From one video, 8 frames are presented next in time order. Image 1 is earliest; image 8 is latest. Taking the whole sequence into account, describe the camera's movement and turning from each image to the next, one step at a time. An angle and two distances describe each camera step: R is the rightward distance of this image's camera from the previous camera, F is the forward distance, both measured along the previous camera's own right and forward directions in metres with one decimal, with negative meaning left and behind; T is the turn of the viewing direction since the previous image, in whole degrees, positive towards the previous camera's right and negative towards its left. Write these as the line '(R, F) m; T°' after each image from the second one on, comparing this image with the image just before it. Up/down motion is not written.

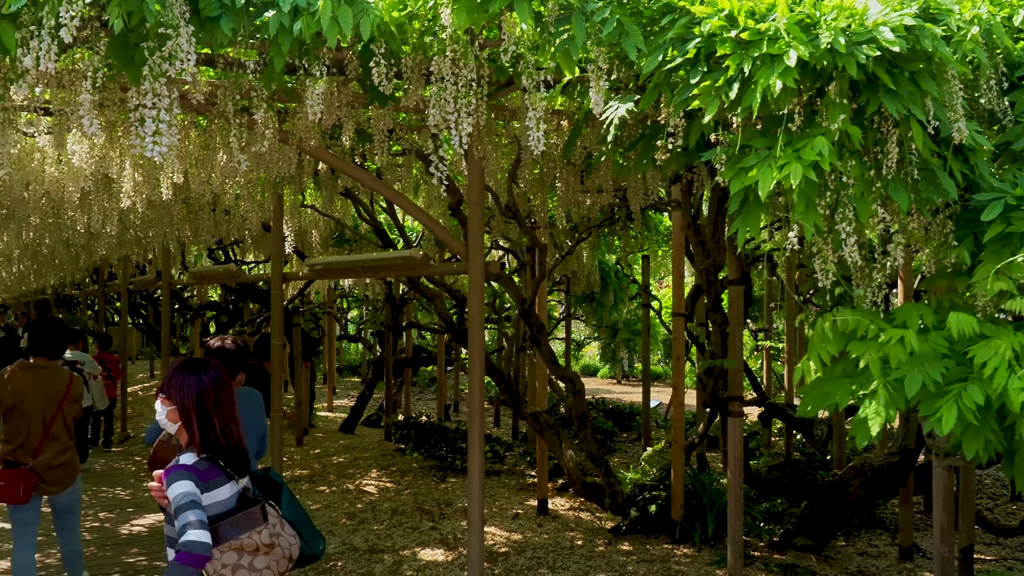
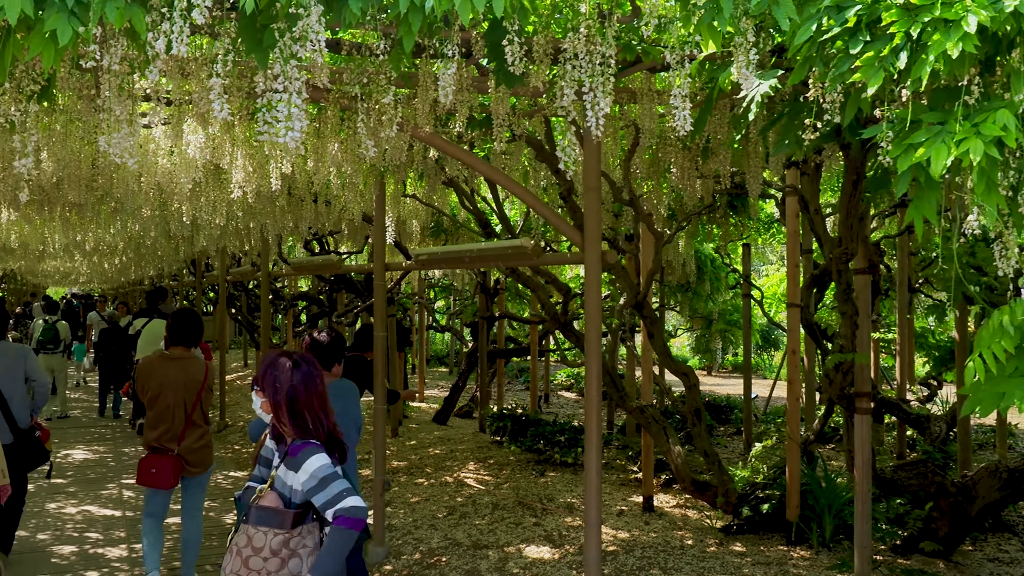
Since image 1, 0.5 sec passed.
(-0.1, +0.1) m; -5°
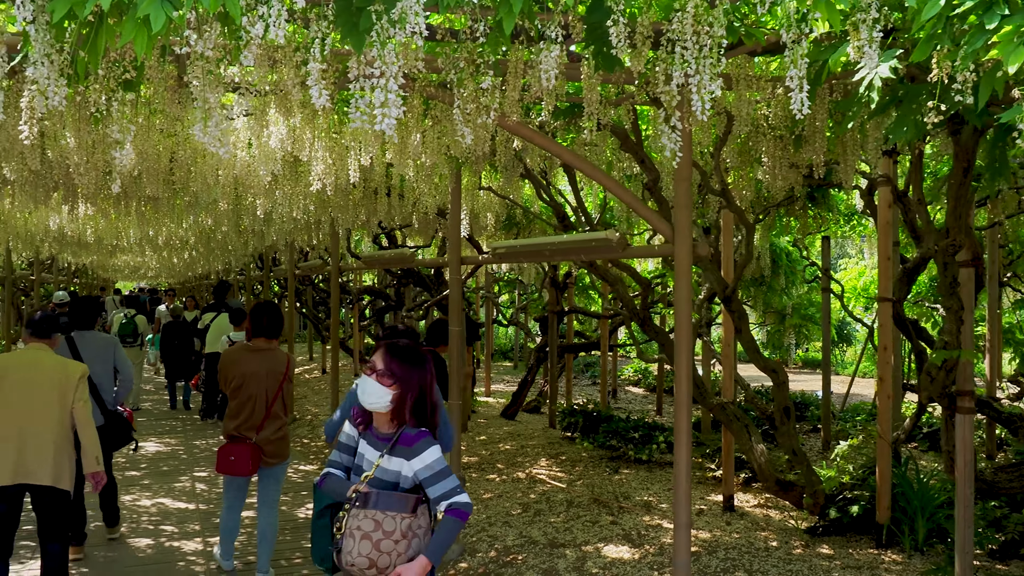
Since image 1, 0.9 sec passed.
(-0.1, +0.1) m; -3°
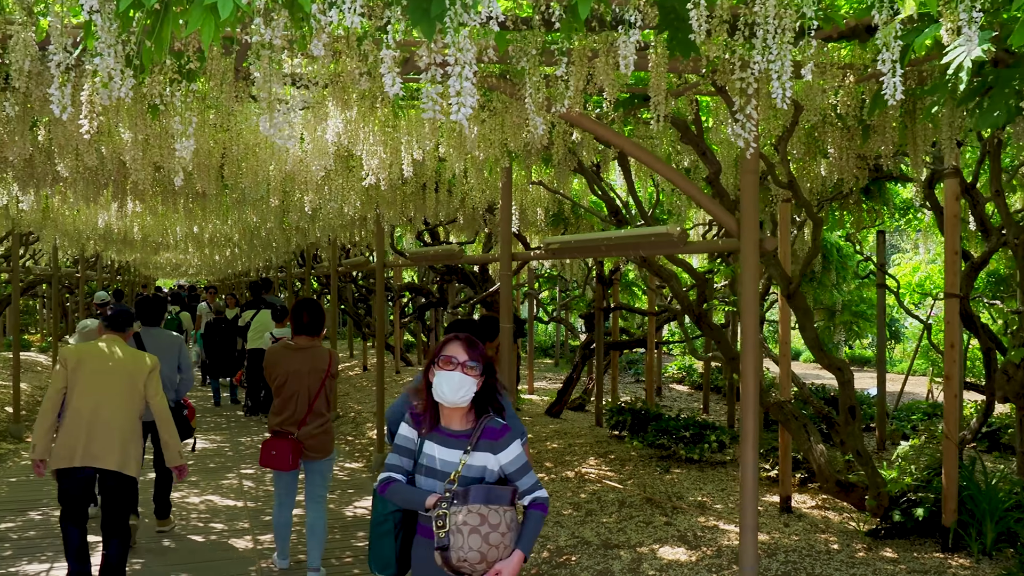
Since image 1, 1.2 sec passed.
(-0.1, +0.1) m; -2°
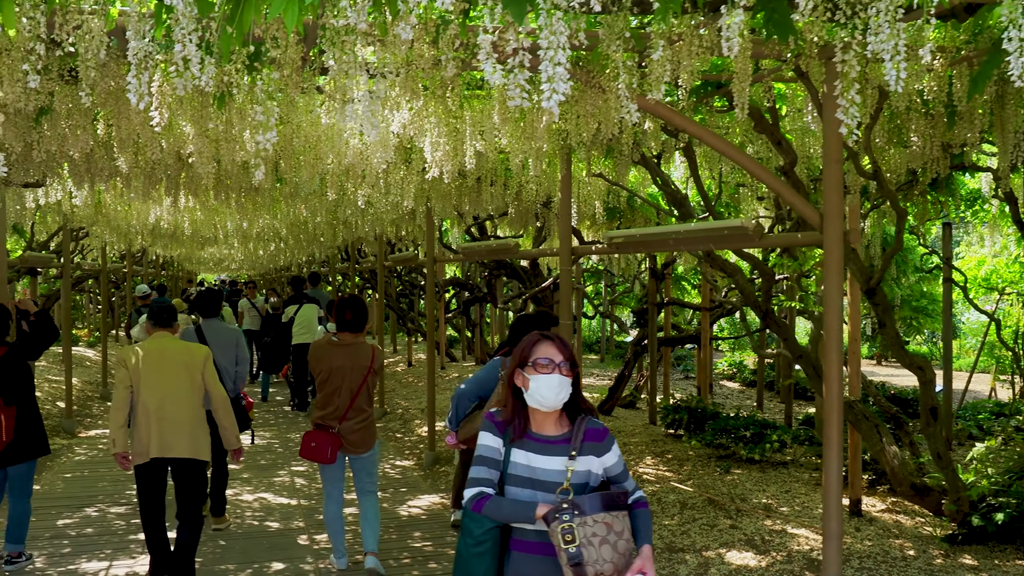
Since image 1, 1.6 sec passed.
(-0.1, +0.1) m; -2°
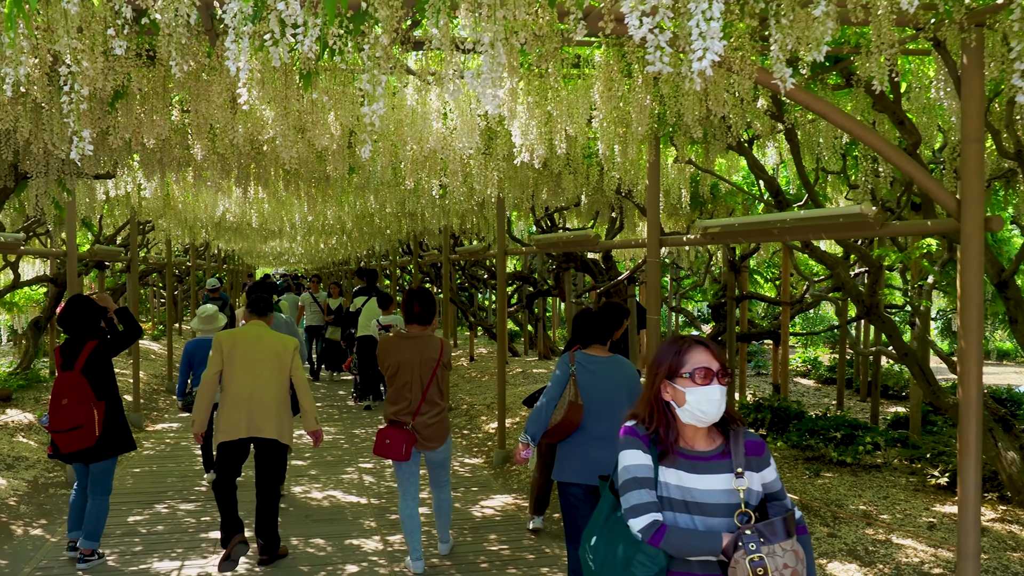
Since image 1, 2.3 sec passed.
(-0.1, +0.2) m; -3°
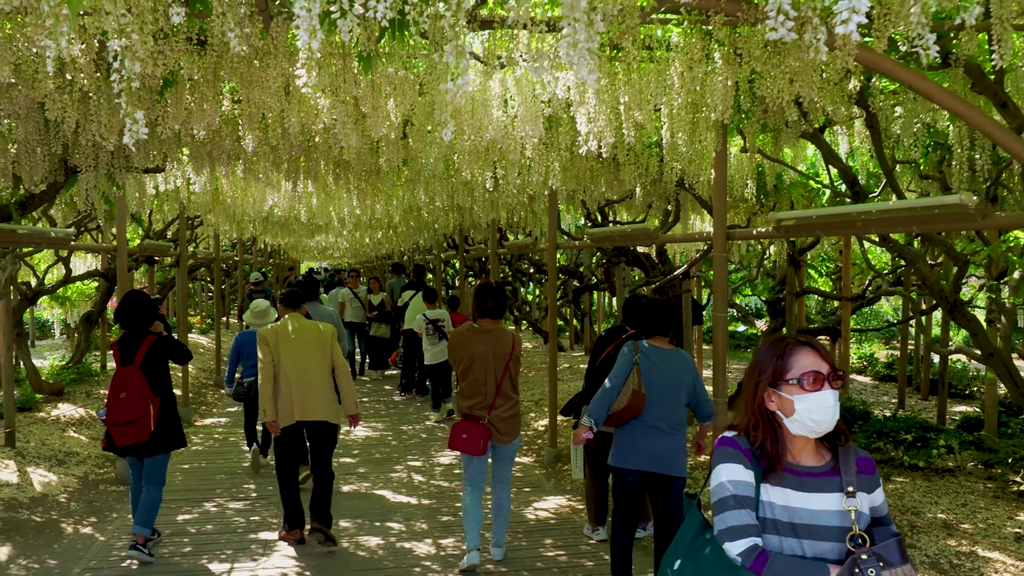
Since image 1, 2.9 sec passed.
(-0.1, +0.2) m; -3°
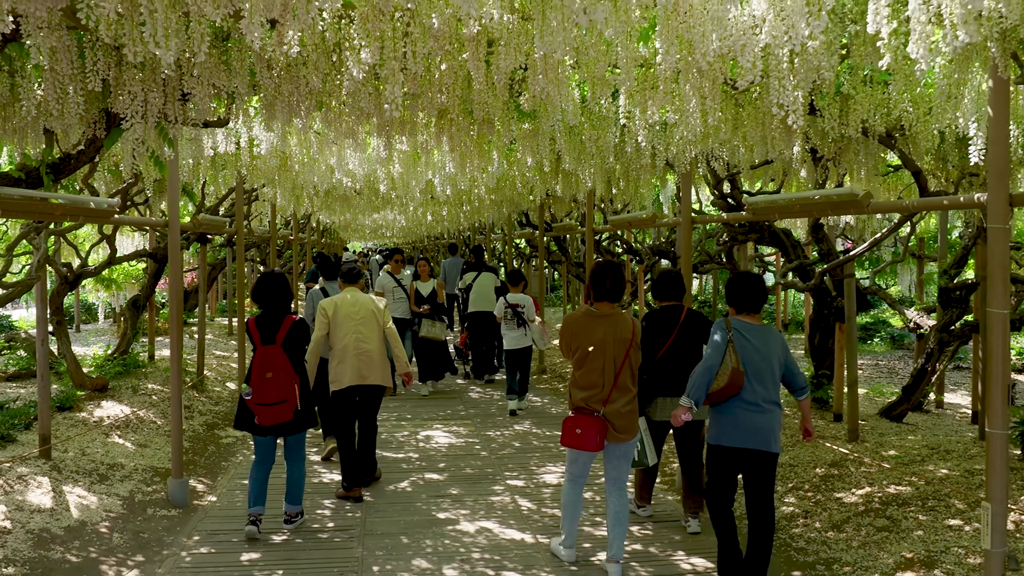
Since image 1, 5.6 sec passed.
(-0.4, +1.0) m; -3°
